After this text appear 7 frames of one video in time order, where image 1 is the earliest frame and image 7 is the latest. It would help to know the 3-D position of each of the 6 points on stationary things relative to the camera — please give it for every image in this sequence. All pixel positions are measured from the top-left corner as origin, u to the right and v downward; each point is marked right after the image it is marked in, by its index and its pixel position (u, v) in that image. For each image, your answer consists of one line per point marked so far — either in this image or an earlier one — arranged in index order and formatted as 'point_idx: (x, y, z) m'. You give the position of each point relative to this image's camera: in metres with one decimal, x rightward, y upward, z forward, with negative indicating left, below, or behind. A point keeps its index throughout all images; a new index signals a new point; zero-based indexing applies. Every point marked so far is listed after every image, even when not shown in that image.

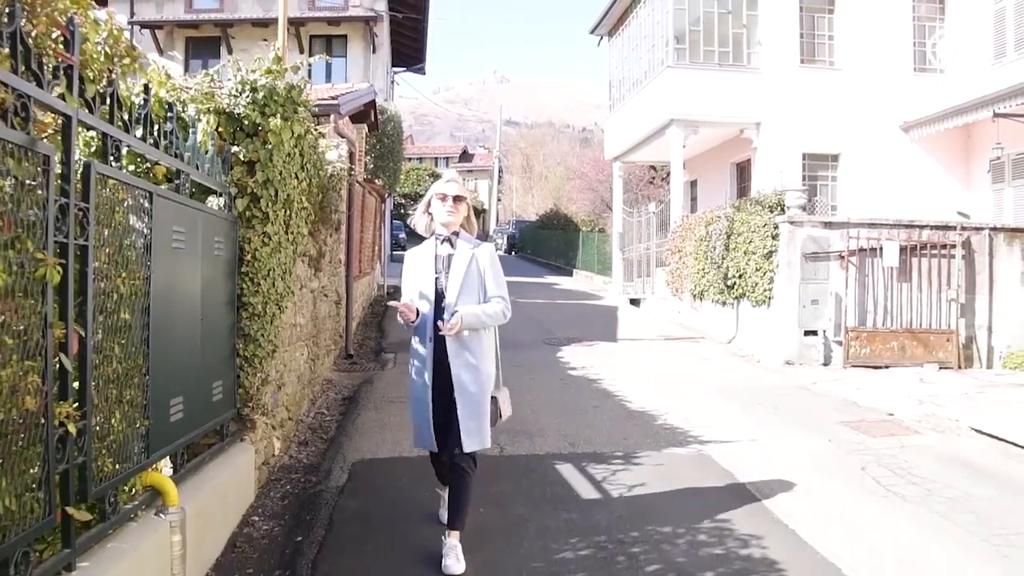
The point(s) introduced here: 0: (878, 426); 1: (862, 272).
0: (+3.3, -1.2, +7.6) m
1: (+4.8, +0.2, +11.4) m
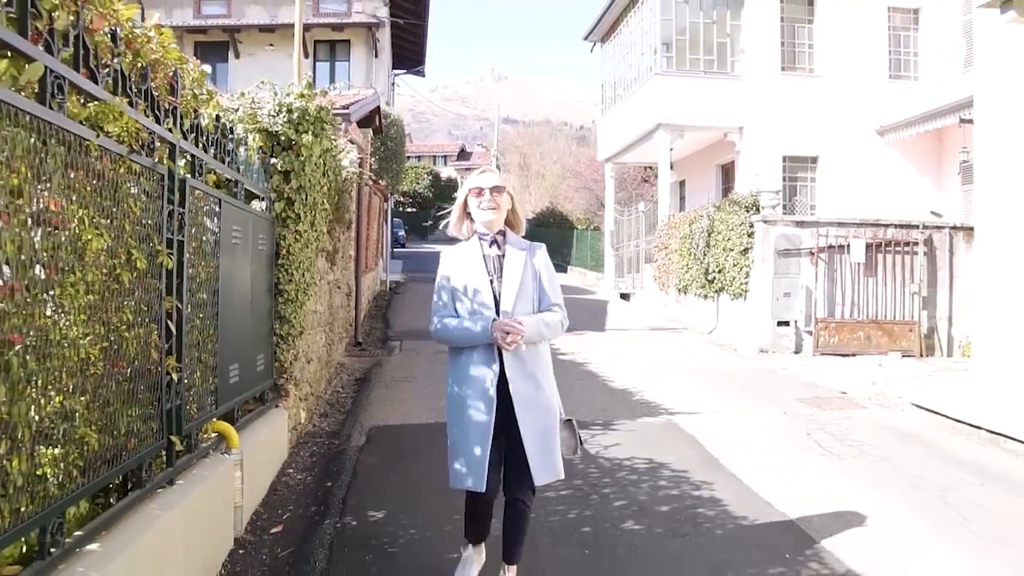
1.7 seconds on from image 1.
0: (+3.3, -1.2, +8.6) m
1: (+4.8, +0.3, +12.4) m
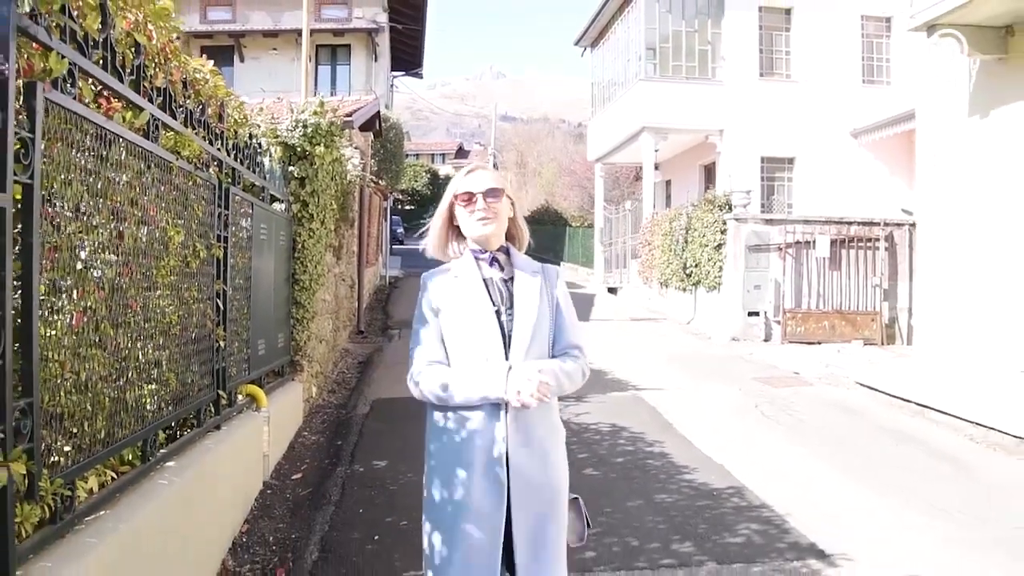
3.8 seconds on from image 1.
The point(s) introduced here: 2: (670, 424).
0: (+3.1, -1.1, +9.6) m
1: (+4.6, +0.4, +13.4) m
2: (+1.4, -1.2, +7.3) m
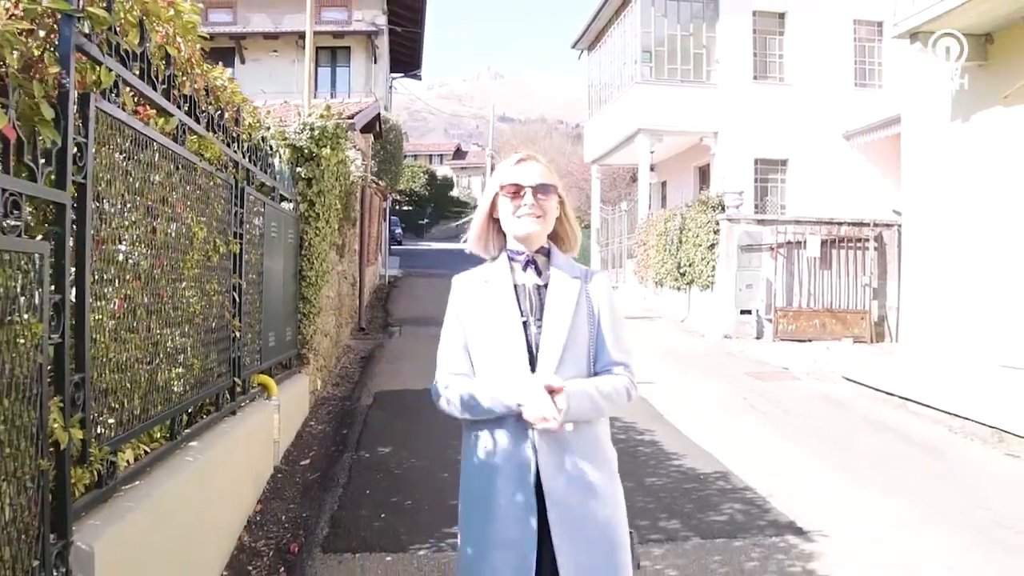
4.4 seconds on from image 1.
0: (+3.1, -1.0, +9.9) m
1: (+4.6, +0.4, +13.7) m
2: (+1.4, -1.2, +7.6) m
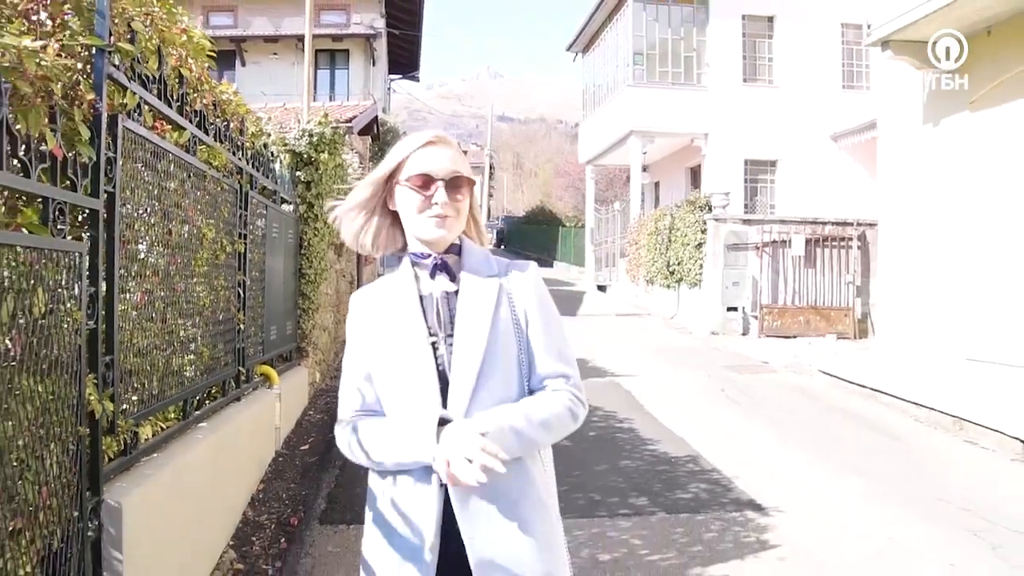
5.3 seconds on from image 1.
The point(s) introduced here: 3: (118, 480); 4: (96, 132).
0: (+3.0, -1.0, +10.3) m
1: (+4.5, +0.5, +14.2) m
2: (+1.3, -1.1, +8.0) m
3: (-1.5, -0.8, +3.3) m
4: (-1.5, +0.6, +3.0) m
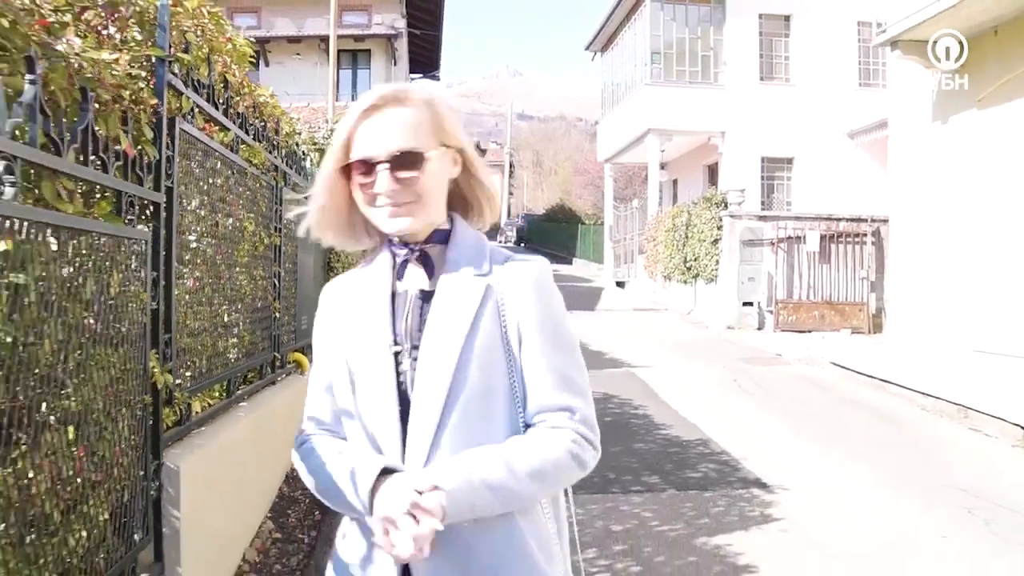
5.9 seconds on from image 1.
0: (+3.2, -0.9, +10.6) m
1: (+4.8, +0.6, +14.4) m
2: (+1.4, -1.1, +8.3) m
3: (-1.5, -0.7, +3.6) m
4: (-1.4, +0.6, +3.3) m
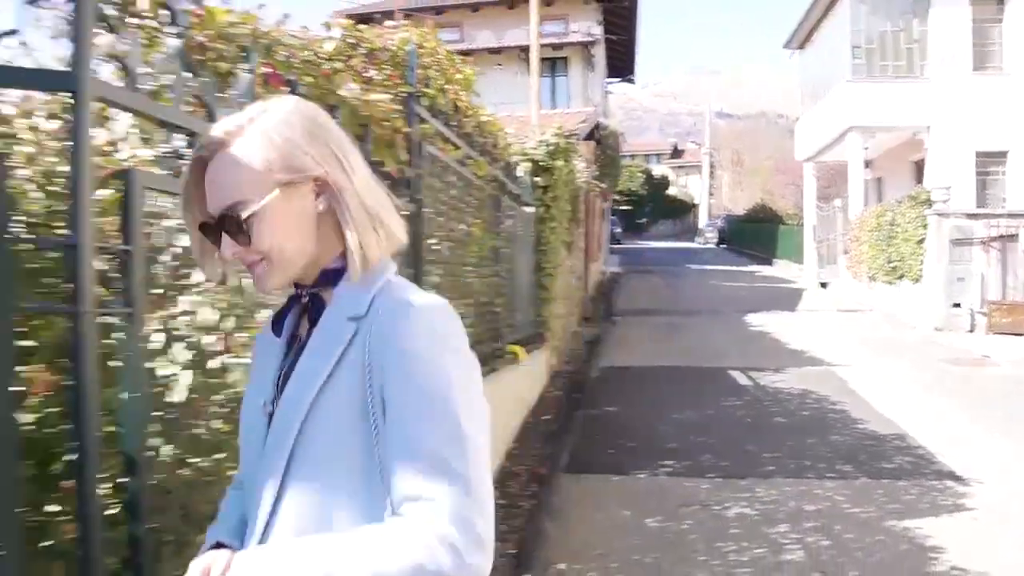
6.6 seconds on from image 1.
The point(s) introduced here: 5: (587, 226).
0: (+5.7, -0.9, +10.2) m
1: (+8.1, +0.5, +13.5) m
2: (+3.5, -1.1, +8.4) m
3: (-0.4, -0.7, +4.5) m
4: (-0.5, +0.7, +4.2) m
5: (+1.2, +1.1, +14.1) m
